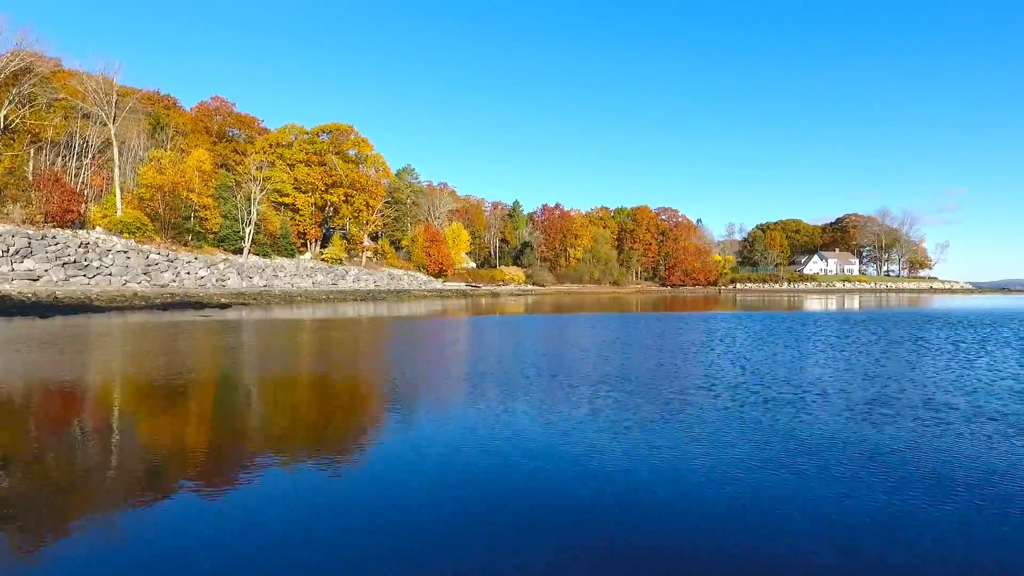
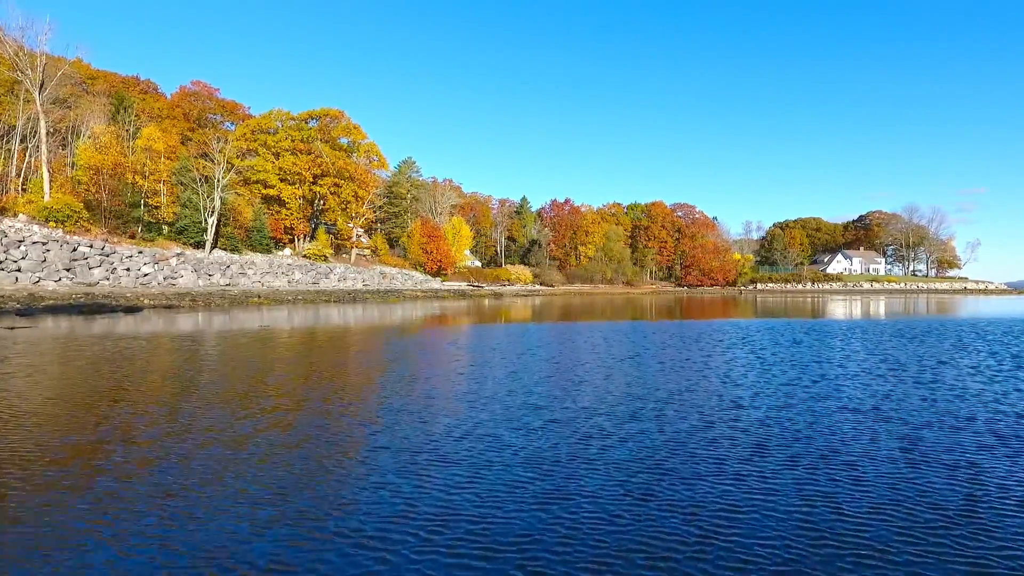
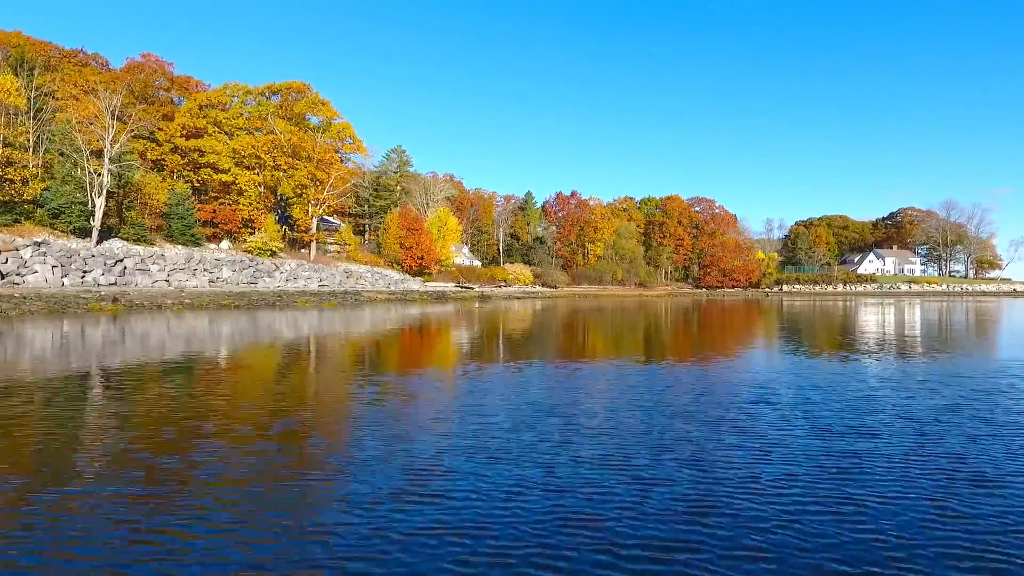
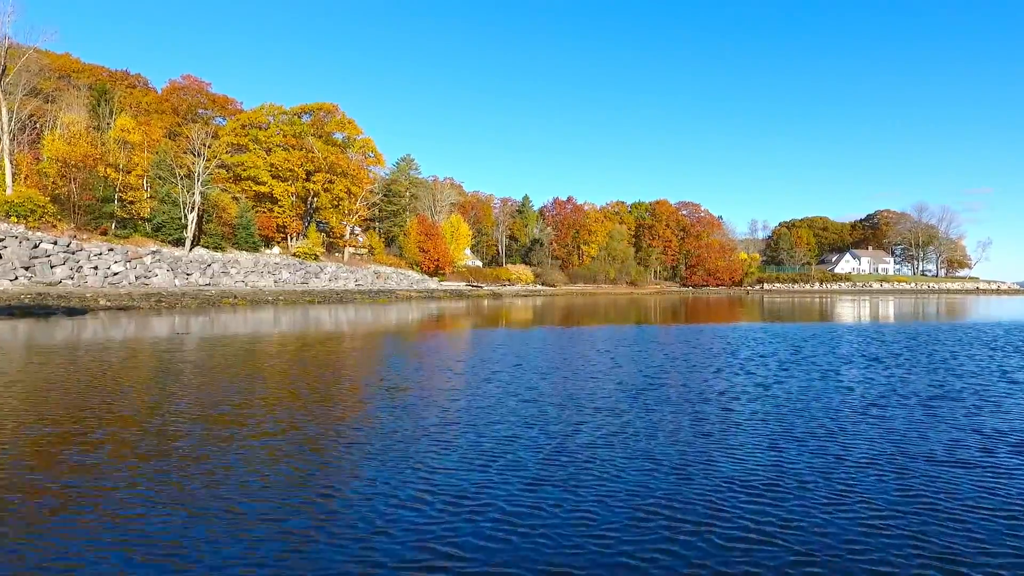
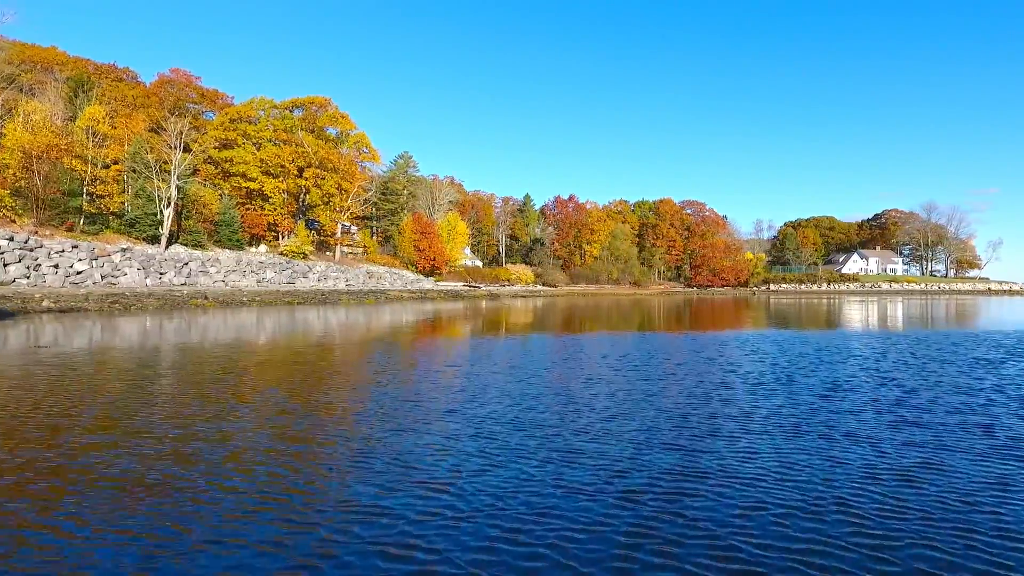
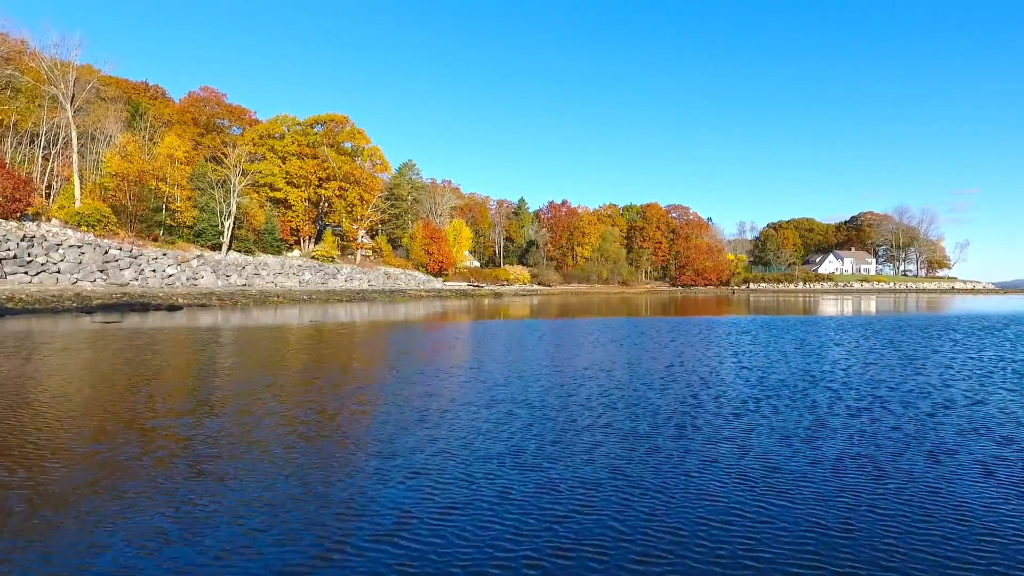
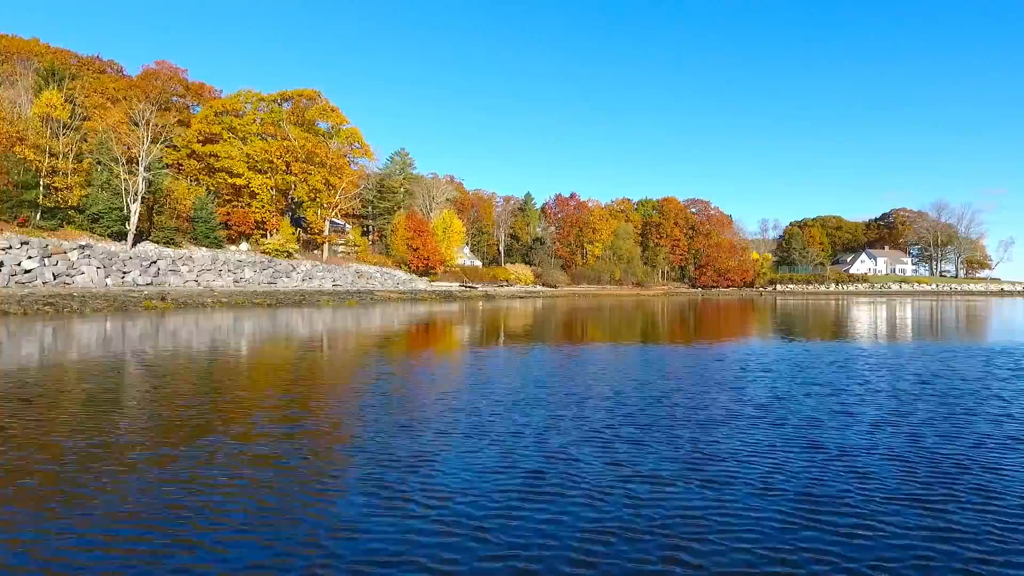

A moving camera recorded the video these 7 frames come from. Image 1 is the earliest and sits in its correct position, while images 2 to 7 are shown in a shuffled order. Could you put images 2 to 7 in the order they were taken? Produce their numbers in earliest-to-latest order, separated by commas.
6, 2, 4, 5, 7, 3
